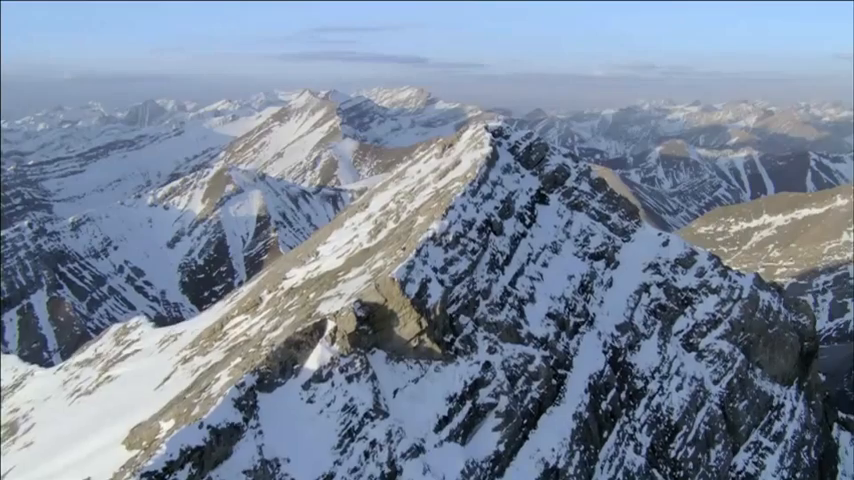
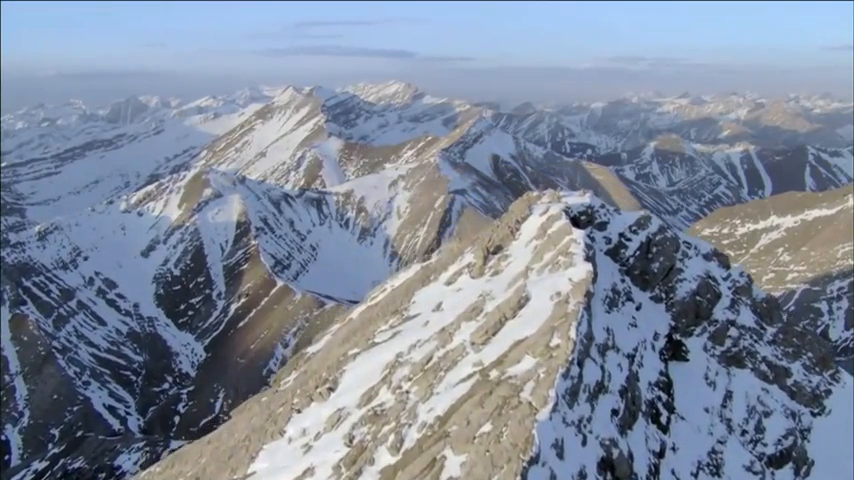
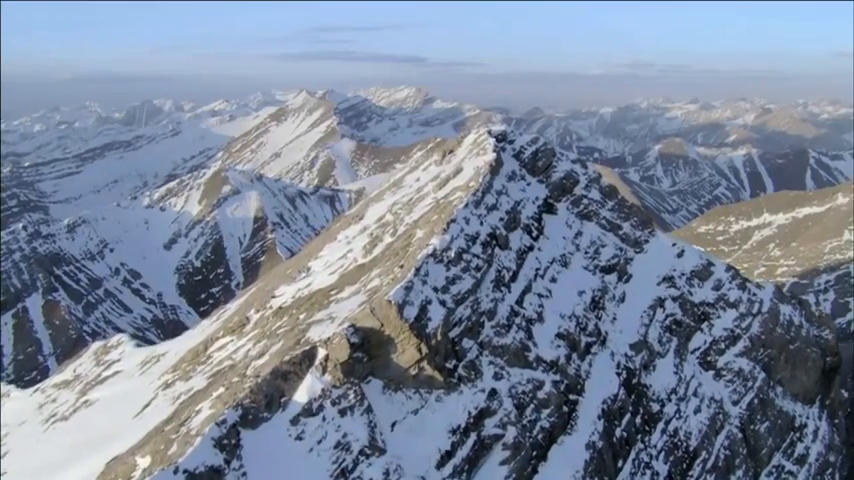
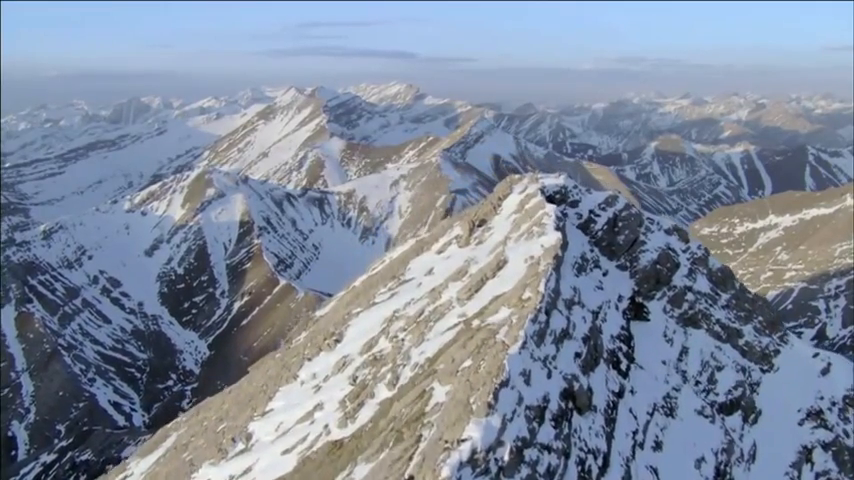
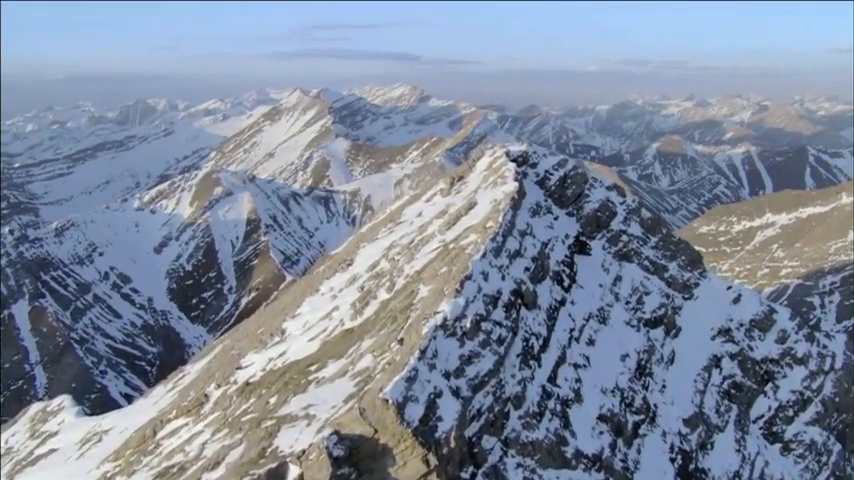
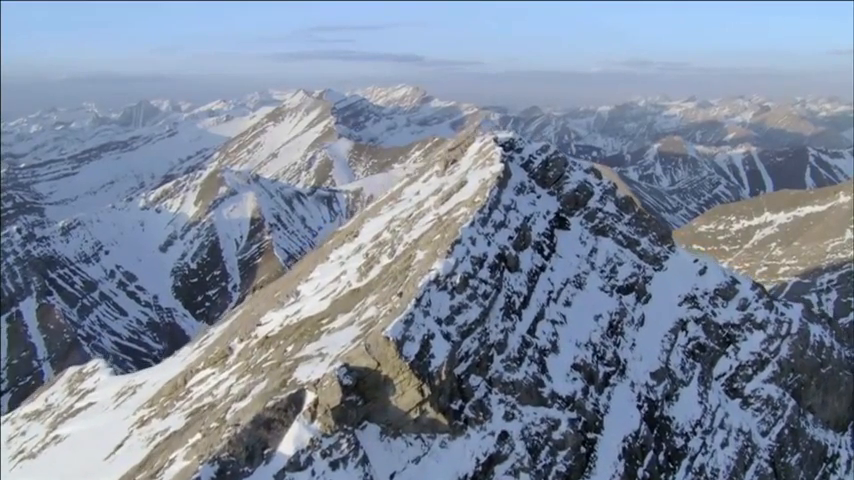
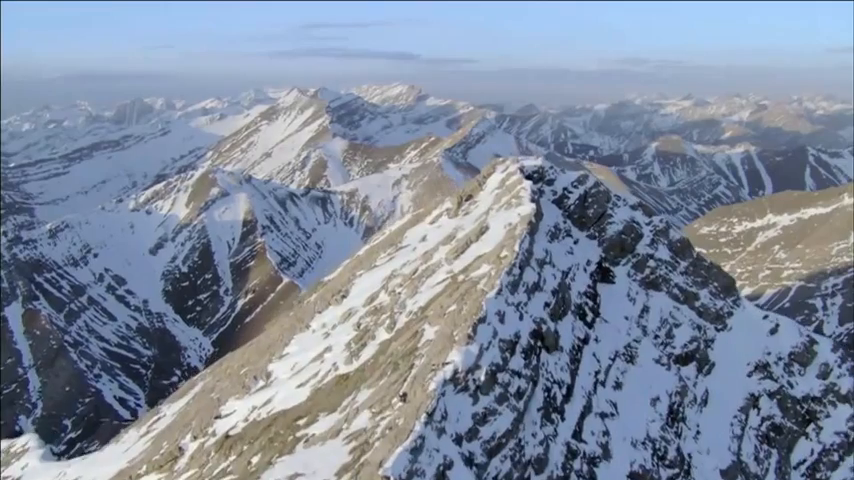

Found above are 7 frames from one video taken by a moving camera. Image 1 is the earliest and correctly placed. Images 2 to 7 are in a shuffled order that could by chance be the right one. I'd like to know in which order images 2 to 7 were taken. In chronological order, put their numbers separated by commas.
3, 6, 5, 7, 4, 2
